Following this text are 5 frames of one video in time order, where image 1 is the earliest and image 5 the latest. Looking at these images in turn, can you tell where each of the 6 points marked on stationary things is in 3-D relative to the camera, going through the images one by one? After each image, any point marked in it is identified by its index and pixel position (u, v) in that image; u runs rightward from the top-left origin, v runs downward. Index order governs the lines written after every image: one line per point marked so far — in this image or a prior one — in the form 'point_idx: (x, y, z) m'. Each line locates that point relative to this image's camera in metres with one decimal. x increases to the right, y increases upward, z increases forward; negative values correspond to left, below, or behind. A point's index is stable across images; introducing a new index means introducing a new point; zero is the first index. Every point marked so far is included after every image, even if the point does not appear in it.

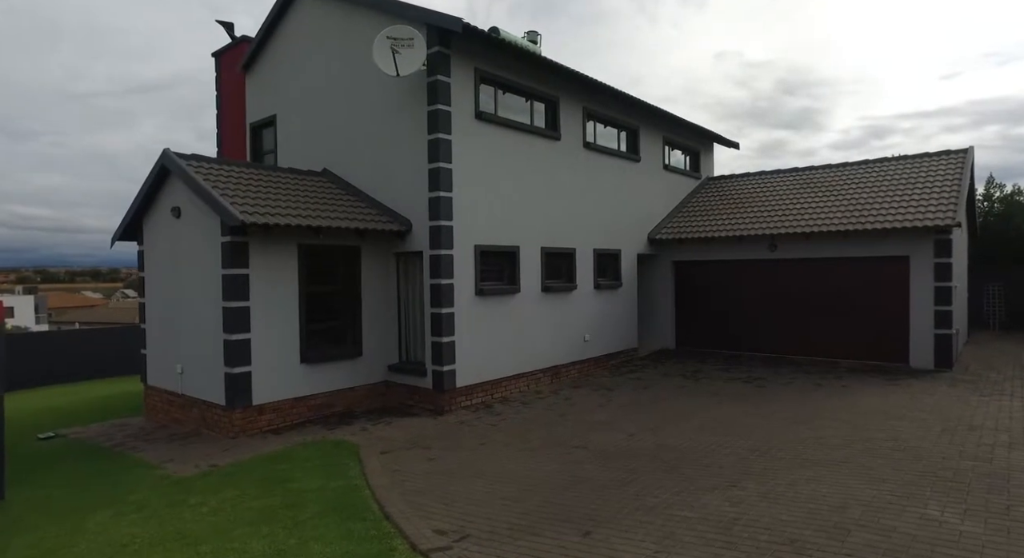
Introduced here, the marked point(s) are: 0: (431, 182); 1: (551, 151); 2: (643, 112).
0: (-1.3, +1.5, +10.0) m
1: (+0.7, +2.4, +12.2) m
2: (+3.0, +3.8, +14.9) m
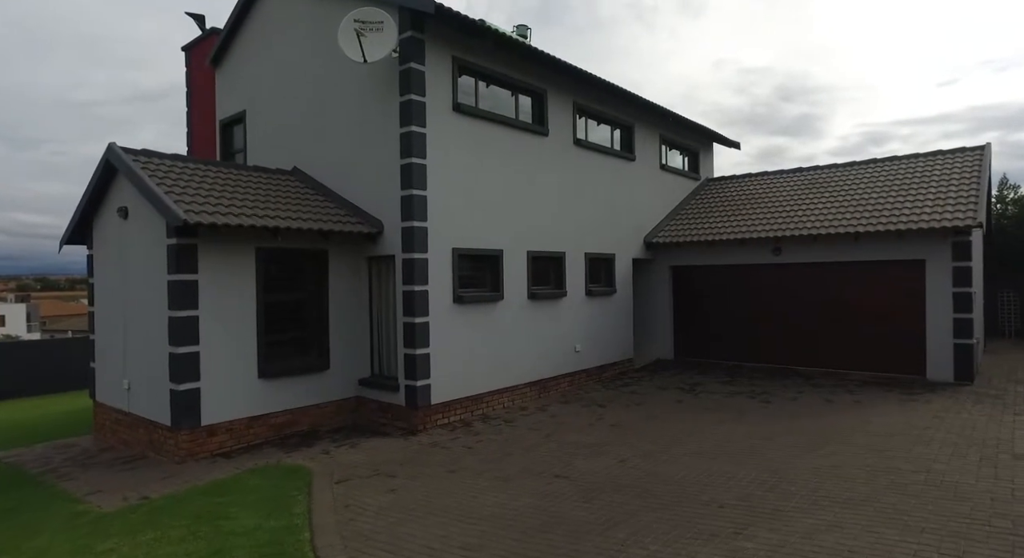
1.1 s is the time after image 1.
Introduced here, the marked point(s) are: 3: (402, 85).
0: (-1.5, +1.4, +9.2) m
1: (+0.5, +2.3, +11.4) m
2: (+2.7, +3.7, +14.1) m
3: (-1.6, +2.7, +9.2) m
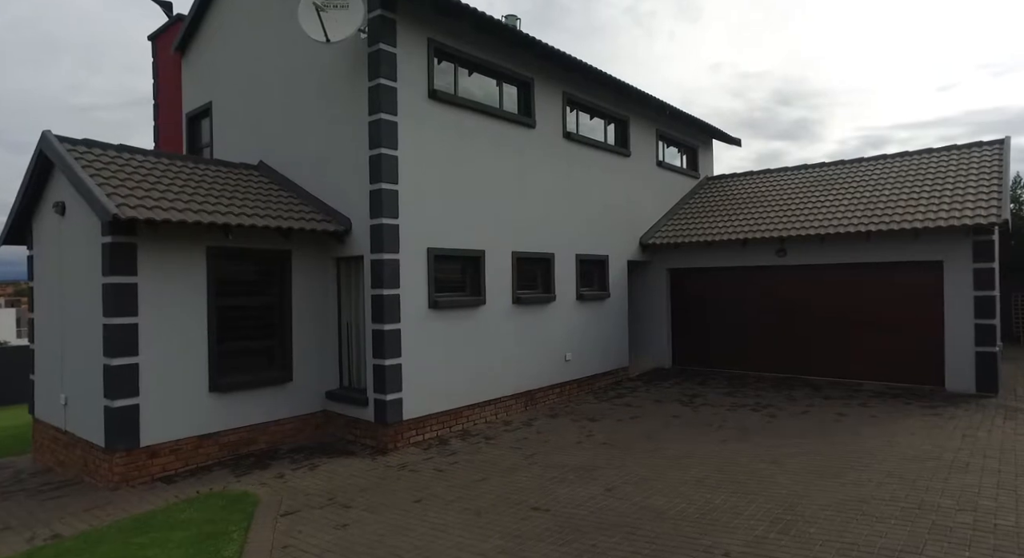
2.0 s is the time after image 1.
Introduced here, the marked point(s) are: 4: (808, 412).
0: (-1.8, +1.4, +8.3) m
1: (+0.2, +2.3, +10.5) m
2: (+2.5, +3.6, +13.2) m
3: (-1.8, +2.7, +8.4) m
4: (+4.1, -1.9, +9.1) m
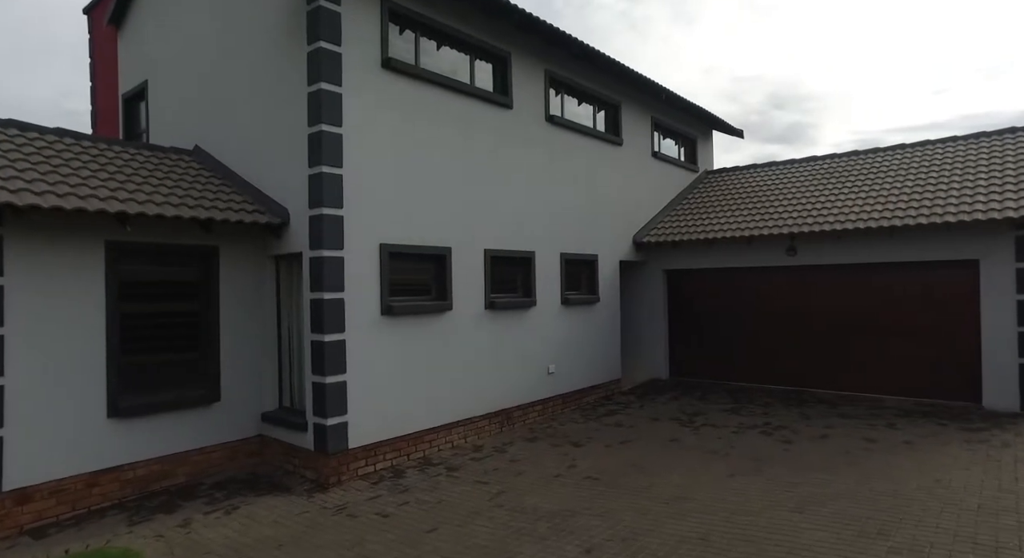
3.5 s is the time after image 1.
0: (-2.2, +1.4, +7.0) m
1: (-0.2, +2.2, +9.2) m
2: (+2.1, +3.6, +11.9) m
3: (-2.2, +2.7, +7.0) m
4: (+3.8, -1.9, +7.7) m
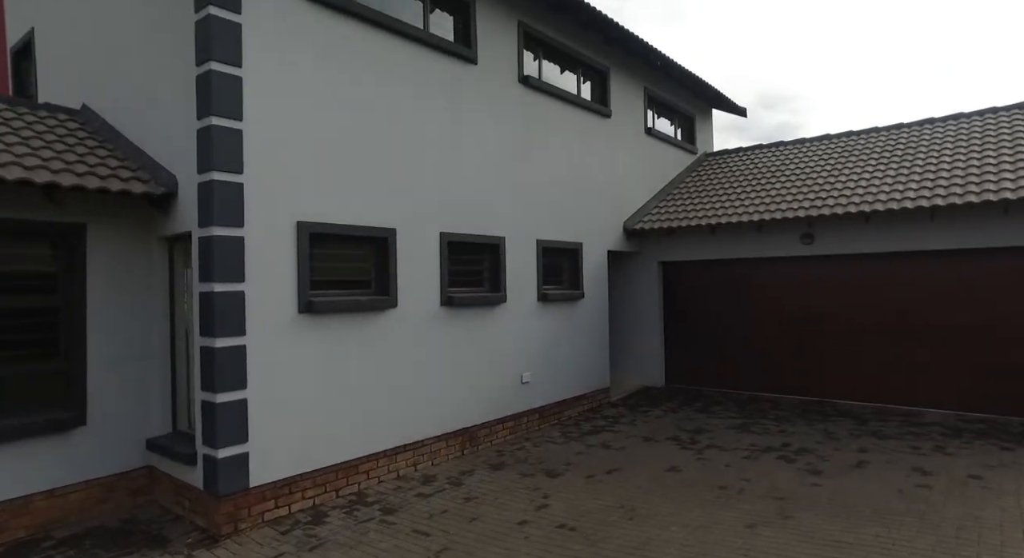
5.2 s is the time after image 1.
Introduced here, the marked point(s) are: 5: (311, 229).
0: (-2.6, +1.5, +5.3) m
1: (-0.6, +2.4, +7.6) m
2: (+1.6, +3.7, +10.3) m
3: (-2.6, +2.8, +5.4) m
4: (+3.4, -1.8, +6.2) m
5: (-1.8, +0.5, +5.9) m
